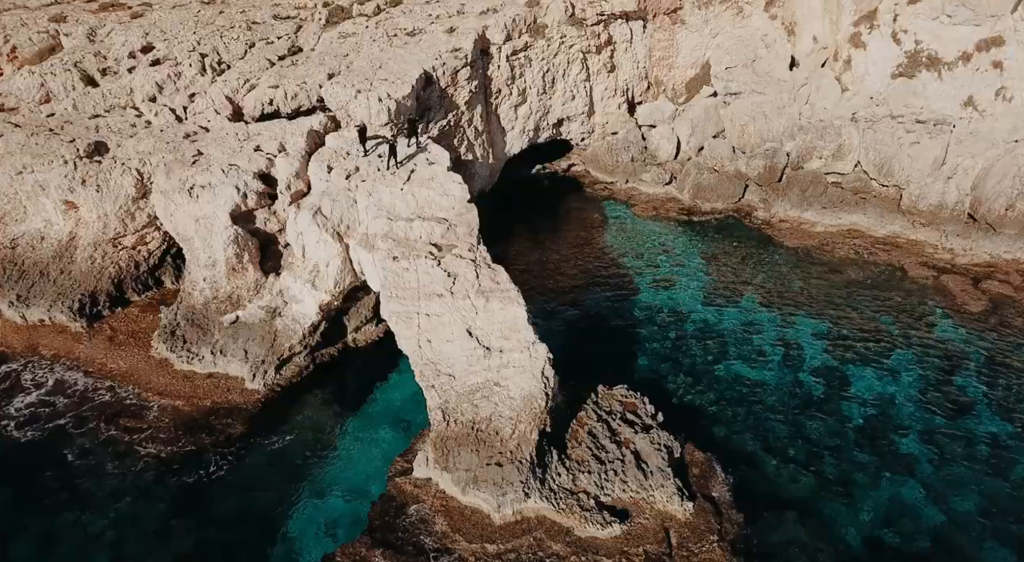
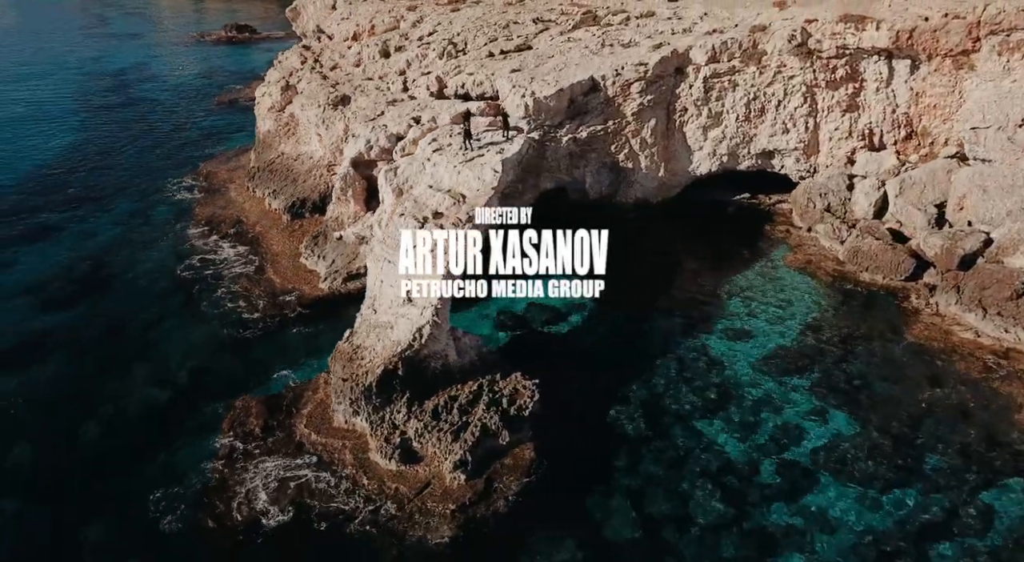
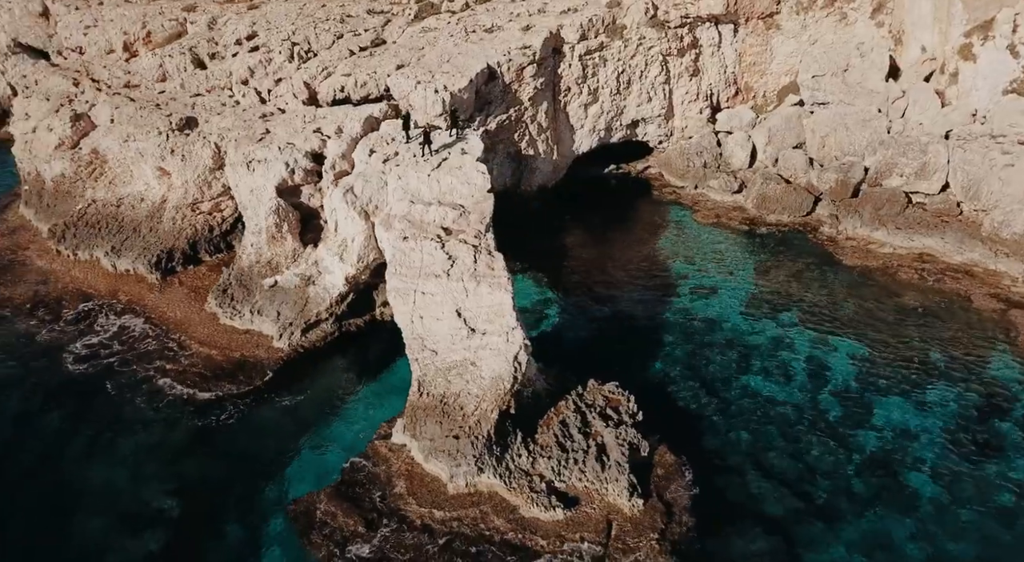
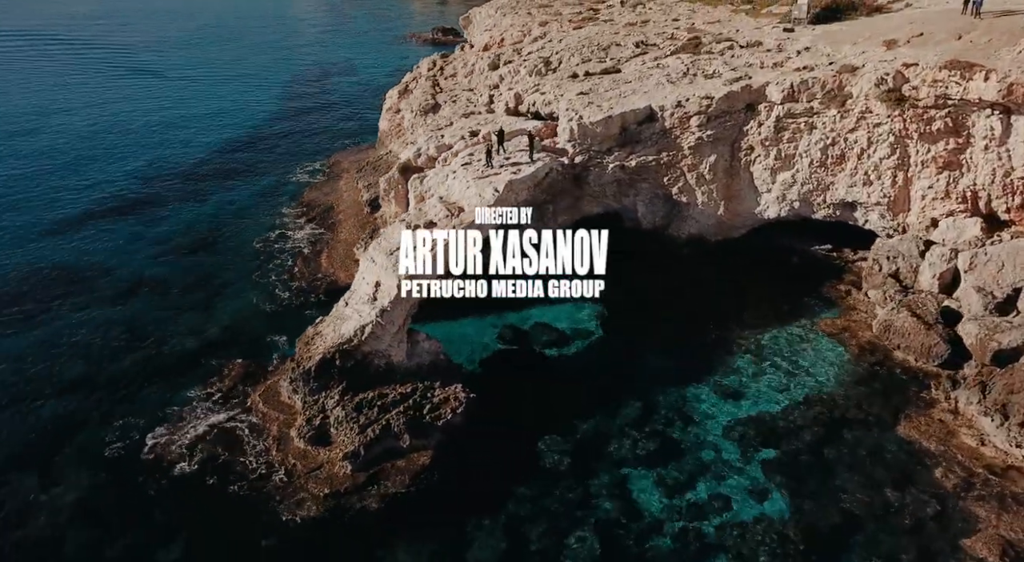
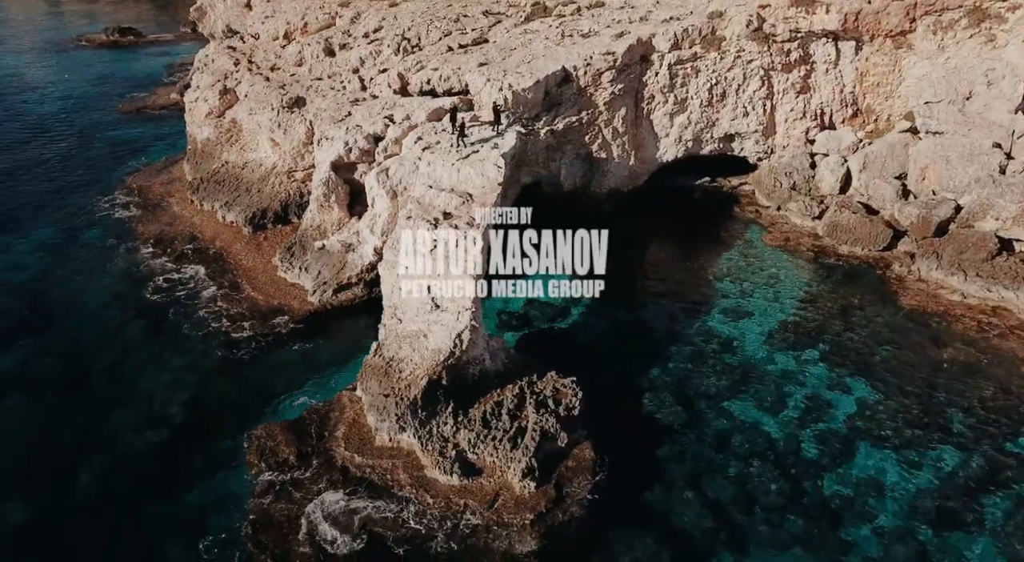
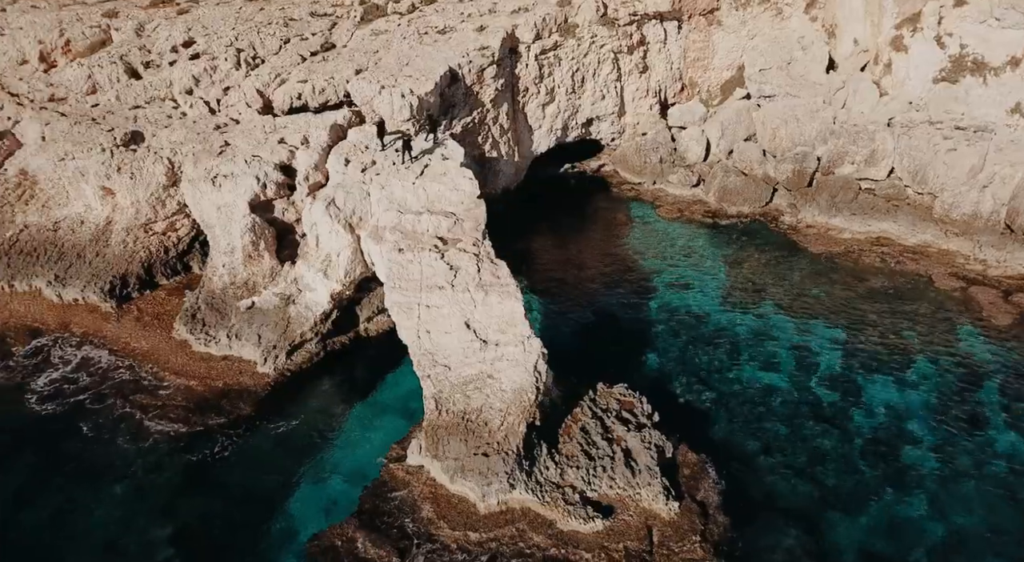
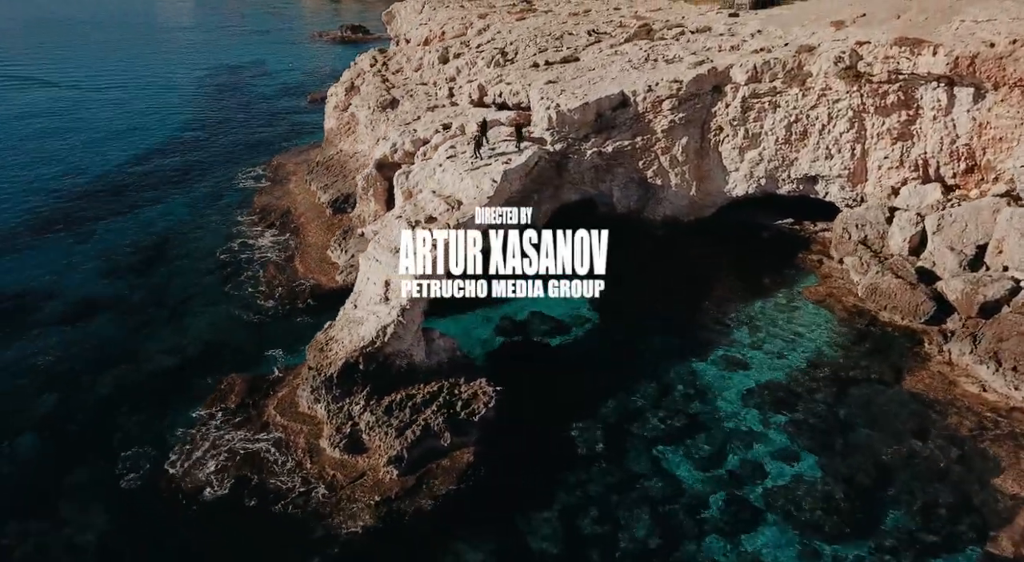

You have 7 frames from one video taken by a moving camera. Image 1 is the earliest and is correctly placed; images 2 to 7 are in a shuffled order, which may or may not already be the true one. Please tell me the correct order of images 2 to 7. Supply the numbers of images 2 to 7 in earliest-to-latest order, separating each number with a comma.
6, 3, 5, 2, 7, 4
